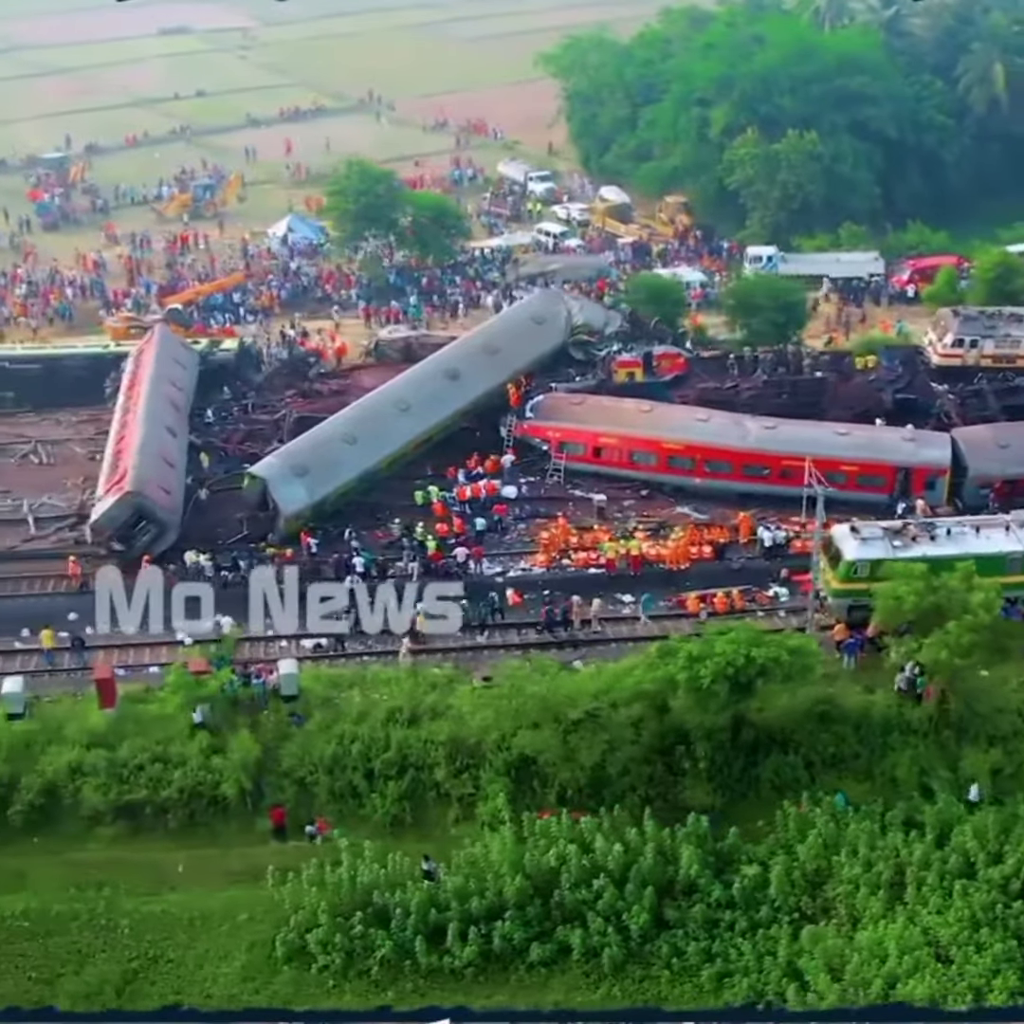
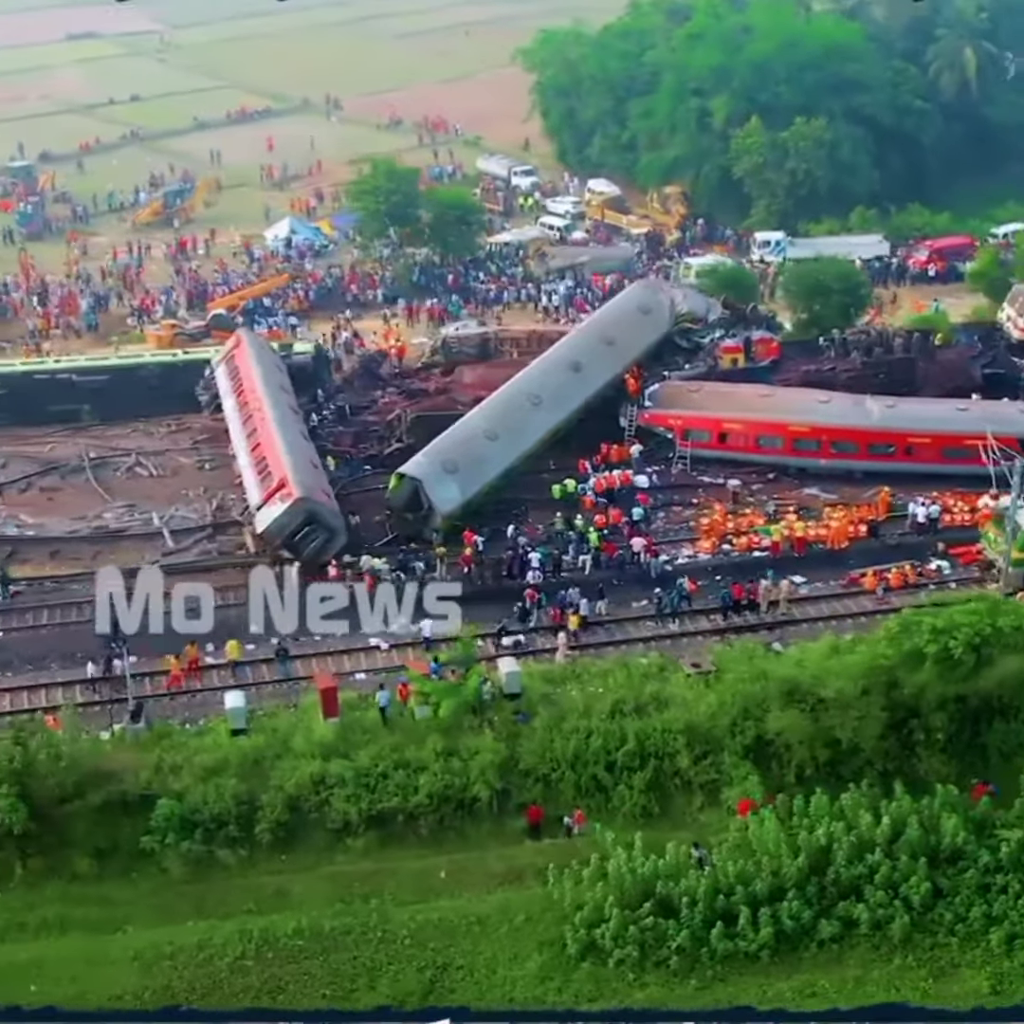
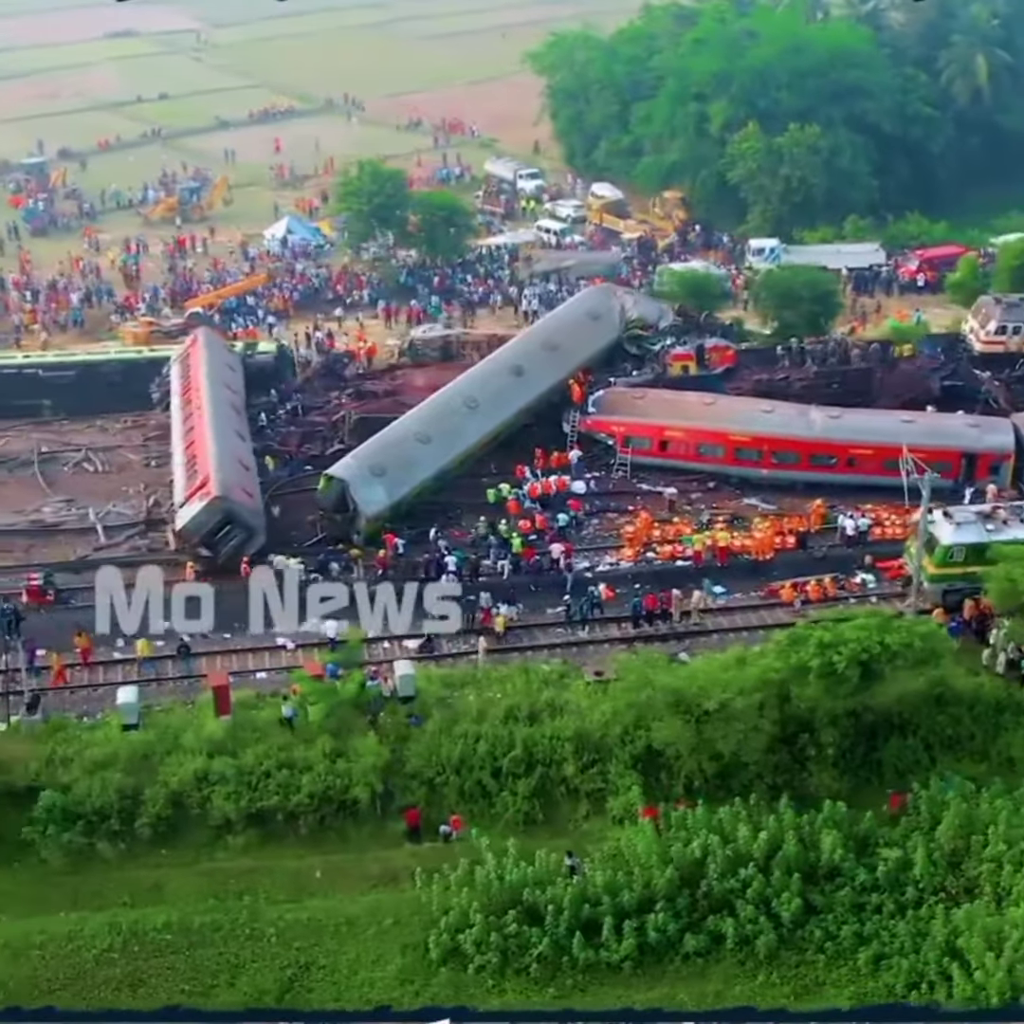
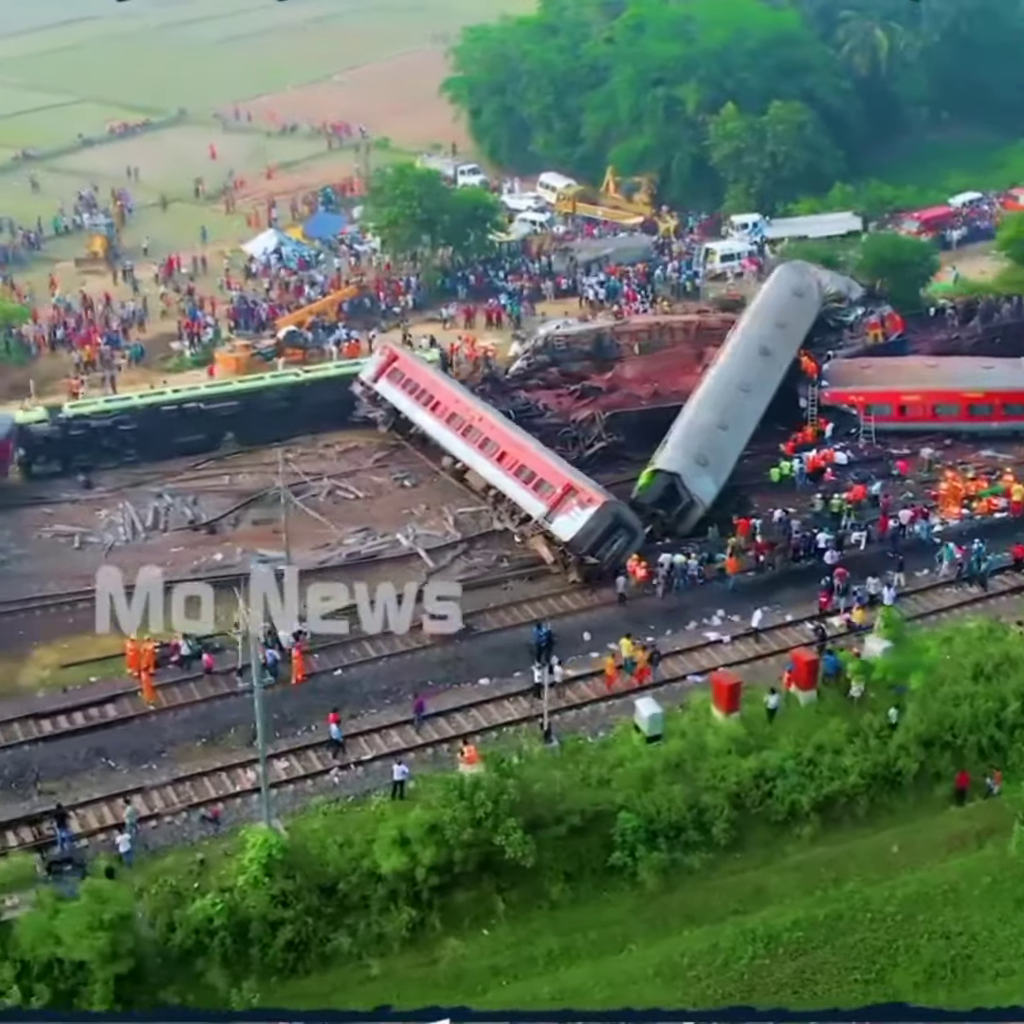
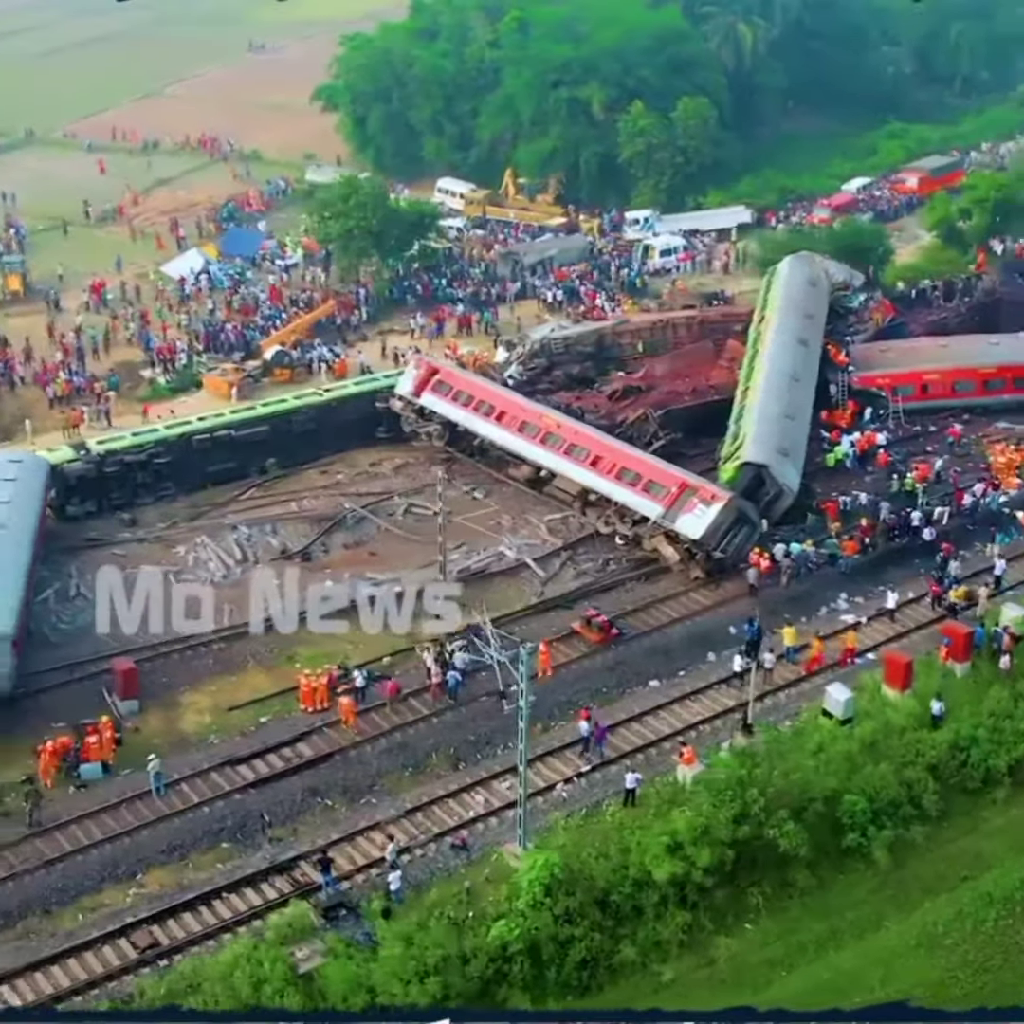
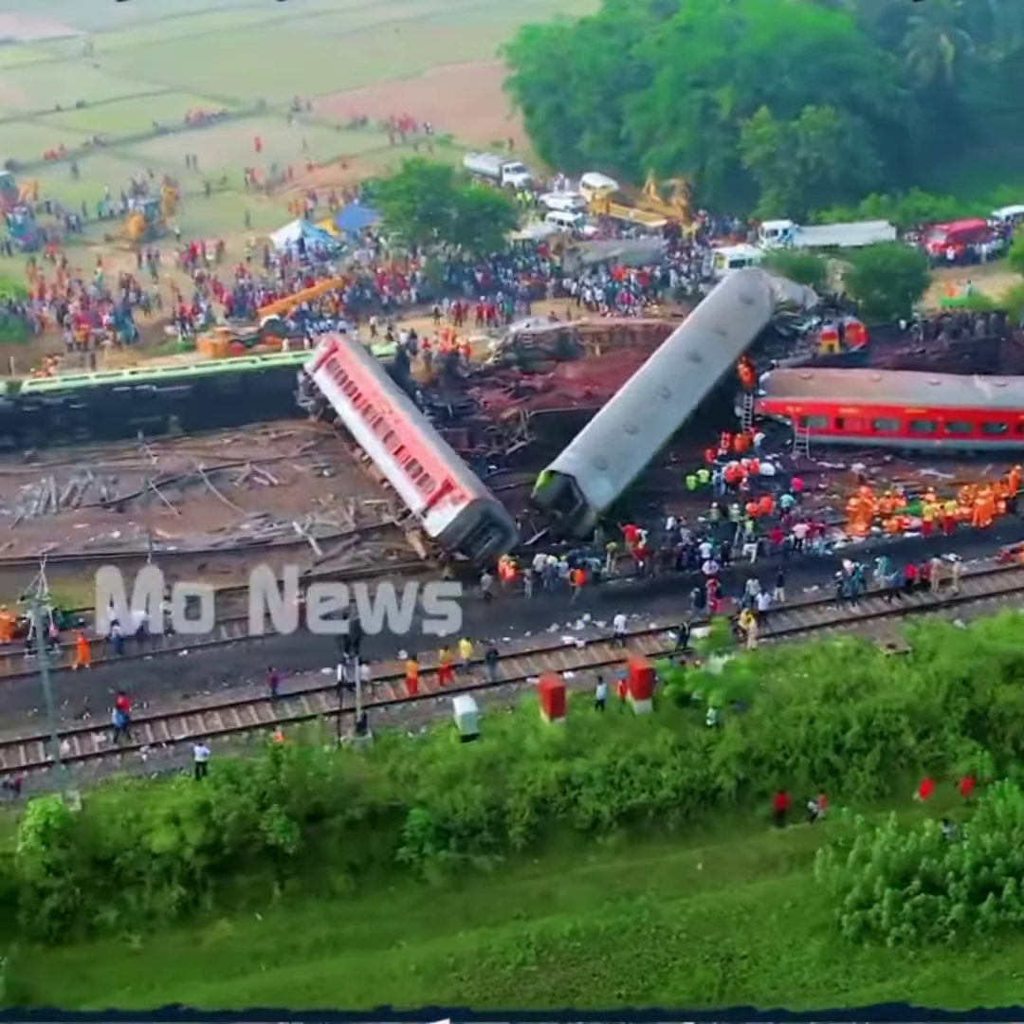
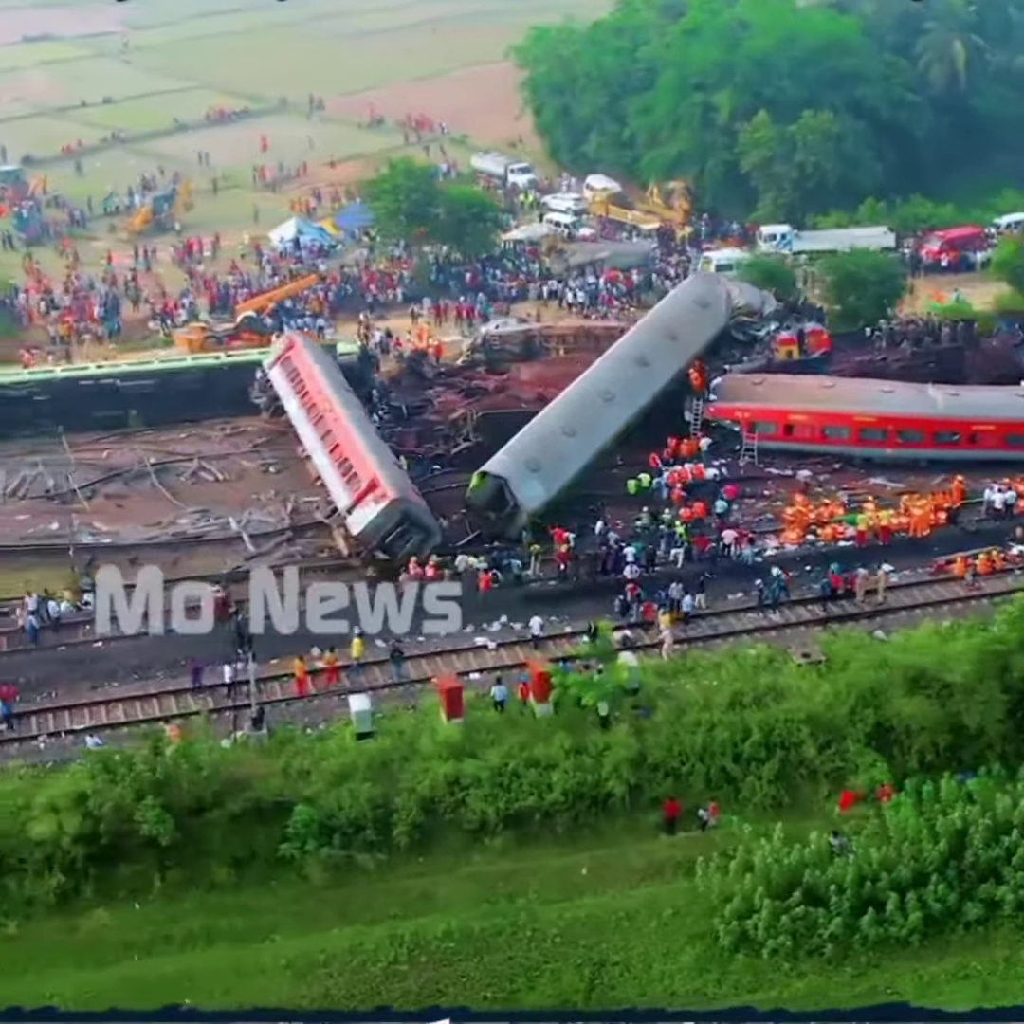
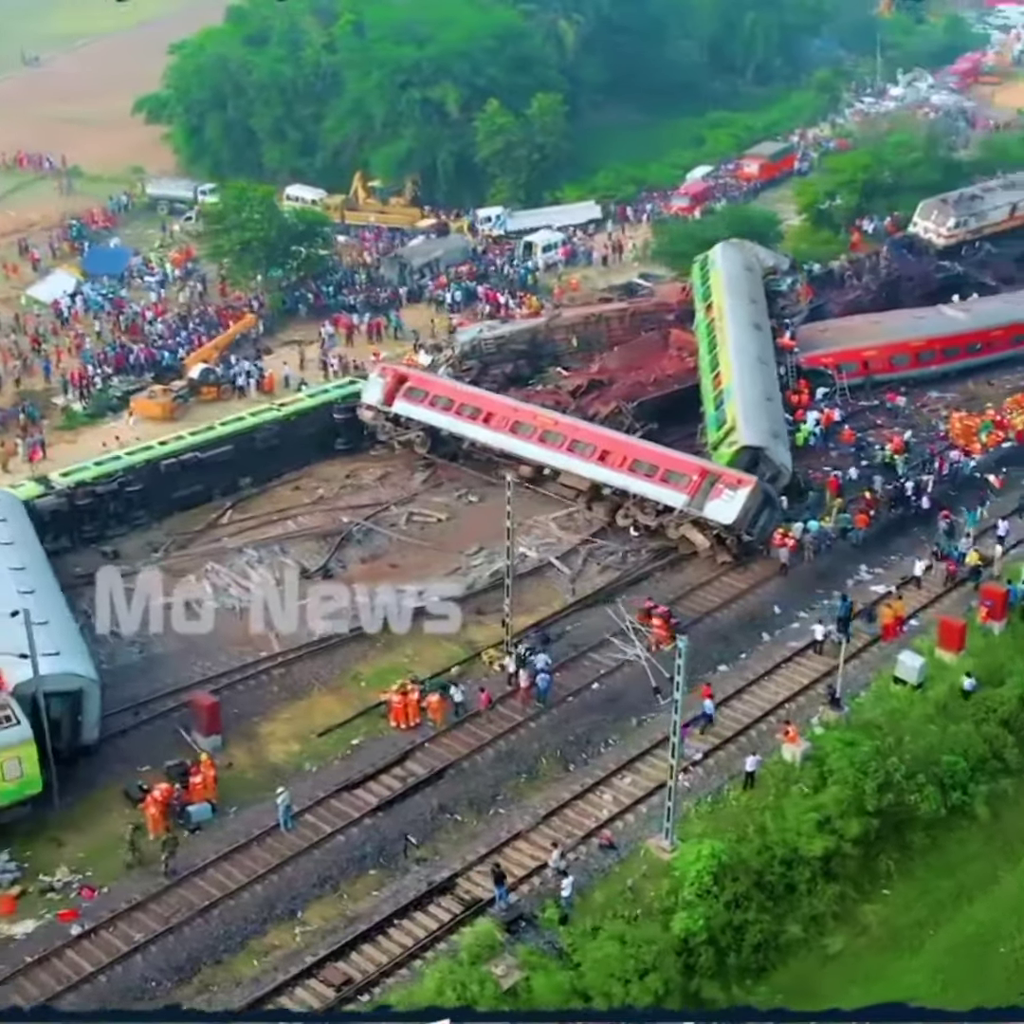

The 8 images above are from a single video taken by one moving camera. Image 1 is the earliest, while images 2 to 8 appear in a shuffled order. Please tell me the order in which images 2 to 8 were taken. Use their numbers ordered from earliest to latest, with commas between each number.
3, 2, 7, 6, 4, 5, 8
